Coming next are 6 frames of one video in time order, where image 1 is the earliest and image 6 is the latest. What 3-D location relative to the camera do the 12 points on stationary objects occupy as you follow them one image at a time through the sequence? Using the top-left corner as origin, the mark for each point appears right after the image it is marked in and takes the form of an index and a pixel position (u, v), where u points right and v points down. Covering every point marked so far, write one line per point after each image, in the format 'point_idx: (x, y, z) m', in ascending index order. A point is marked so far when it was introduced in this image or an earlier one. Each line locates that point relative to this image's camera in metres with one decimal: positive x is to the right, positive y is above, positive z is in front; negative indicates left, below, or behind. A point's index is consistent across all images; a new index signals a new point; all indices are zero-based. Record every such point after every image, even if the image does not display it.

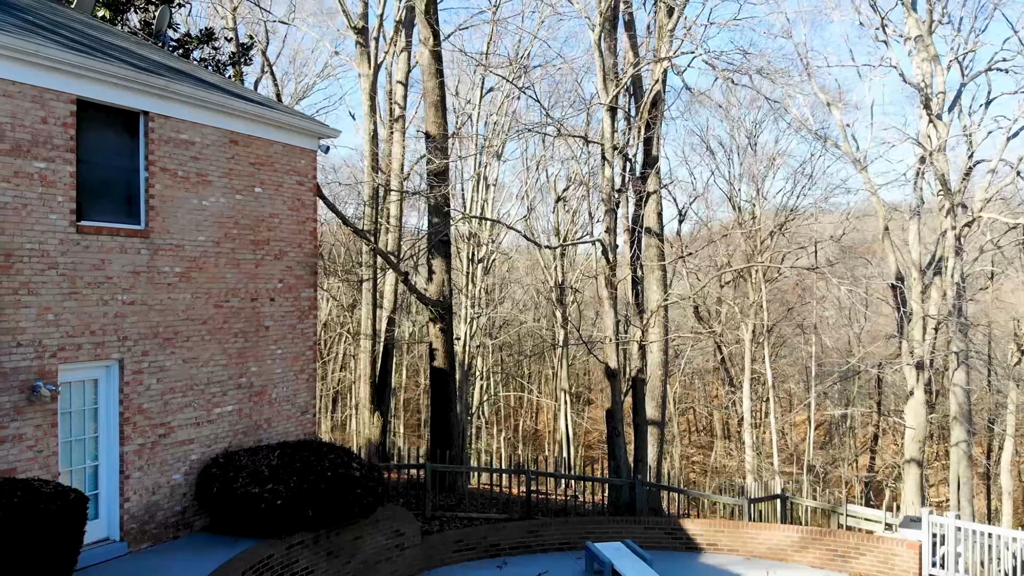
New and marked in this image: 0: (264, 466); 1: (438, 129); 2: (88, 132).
0: (-2.0, -1.4, +8.8) m
1: (-1.1, +2.4, +16.9) m
2: (-3.1, +1.1, +8.1) m
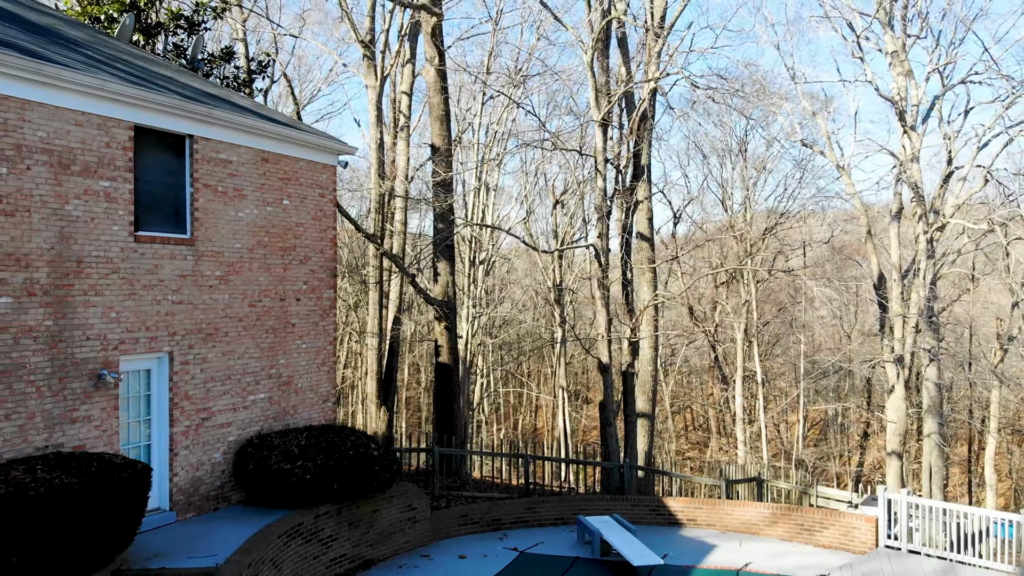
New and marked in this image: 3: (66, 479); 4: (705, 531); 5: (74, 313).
0: (-2.0, -1.4, +10.0) m
1: (-1.1, +2.4, +18.1) m
2: (-3.1, +1.1, +9.3) m
3: (-3.0, -1.3, +7.5) m
4: (+2.2, -2.7, +12.3) m
5: (-3.3, -0.2, +8.4) m
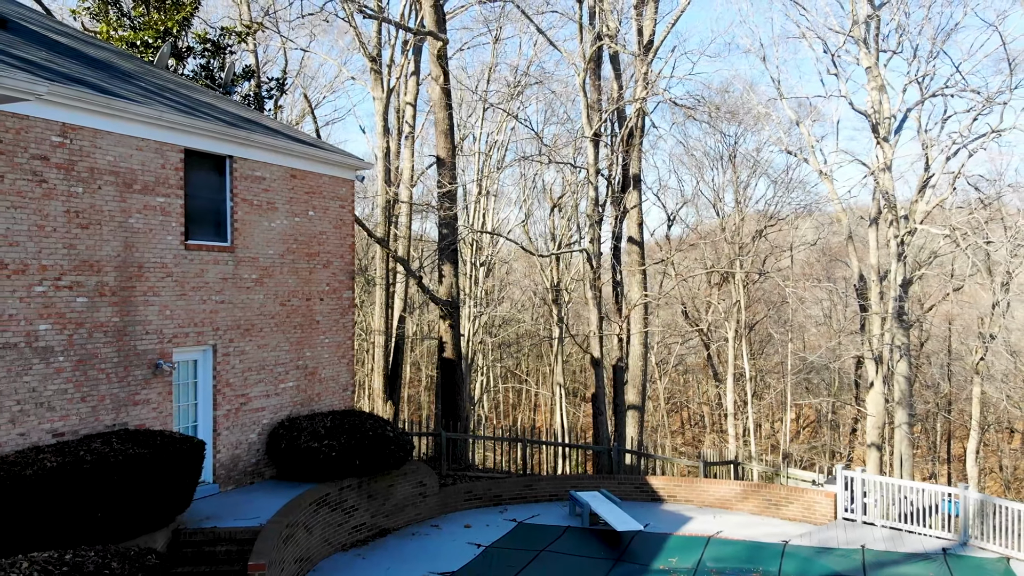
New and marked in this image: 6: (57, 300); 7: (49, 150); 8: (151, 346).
0: (-2.0, -1.4, +11.4) m
1: (-1.1, +2.4, +19.5) m
2: (-3.1, +1.1, +10.7) m
3: (-3.0, -1.3, +8.9) m
4: (+2.1, -2.7, +13.7) m
5: (-3.4, -0.2, +9.8) m
6: (-3.7, -0.1, +9.0) m
7: (-3.7, +1.1, +8.9) m
8: (-3.3, -0.5, +10.0) m
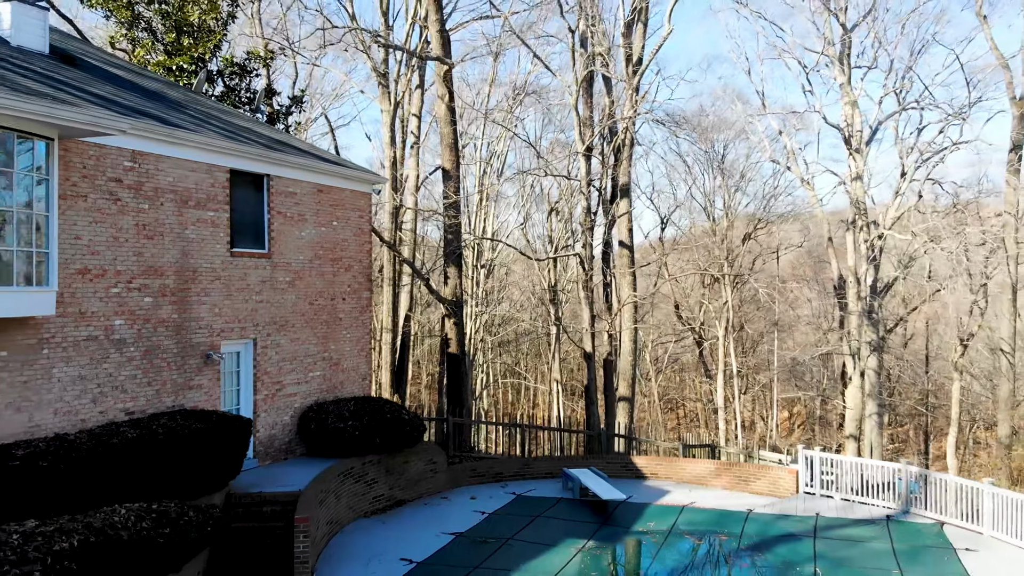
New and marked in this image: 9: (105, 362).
0: (-2.0, -1.5, +13.1) m
1: (-1.2, +2.4, +21.2) m
2: (-3.1, +1.1, +12.4) m
3: (-3.0, -1.3, +10.6) m
4: (+2.1, -2.7, +15.4) m
5: (-3.4, -0.2, +11.5) m
6: (-3.7, -0.1, +10.7) m
7: (-3.7, +1.1, +10.6) m
8: (-3.3, -0.5, +11.7) m
9: (-3.8, -0.7, +10.4) m
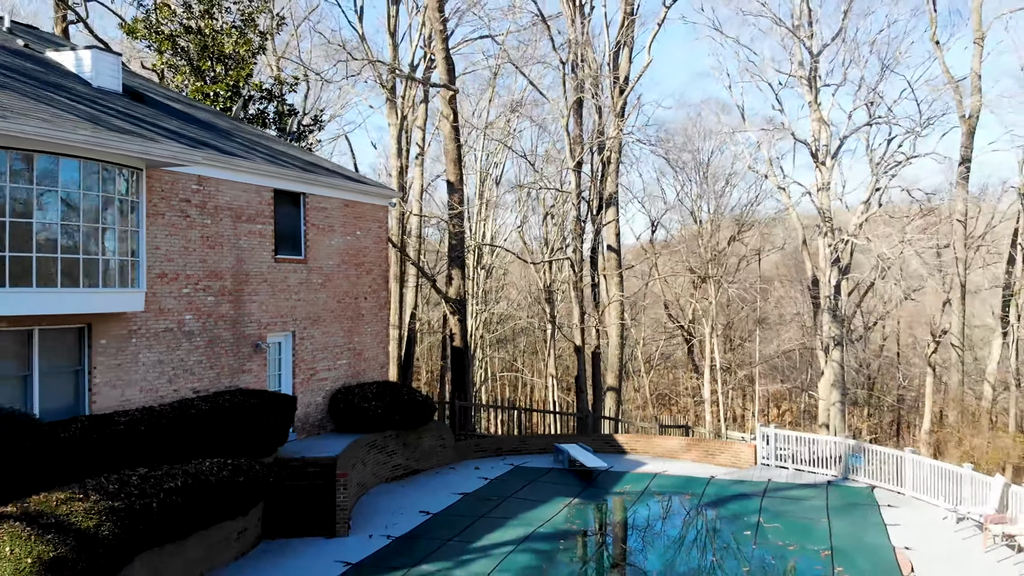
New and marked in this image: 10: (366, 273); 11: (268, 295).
0: (-2.0, -1.5, +15.4) m
1: (-1.2, +2.4, +23.5) m
2: (-3.1, +1.1, +14.7) m
3: (-3.0, -1.3, +12.9) m
4: (+2.1, -2.7, +17.7) m
5: (-3.4, -0.2, +13.8) m
6: (-3.7, -0.1, +13.0) m
7: (-3.8, +1.1, +12.9) m
8: (-3.3, -0.5, +14.0) m
9: (-3.9, -0.7, +12.7) m
10: (-2.2, +0.2, +16.8) m
11: (-3.2, -0.1, +14.3) m
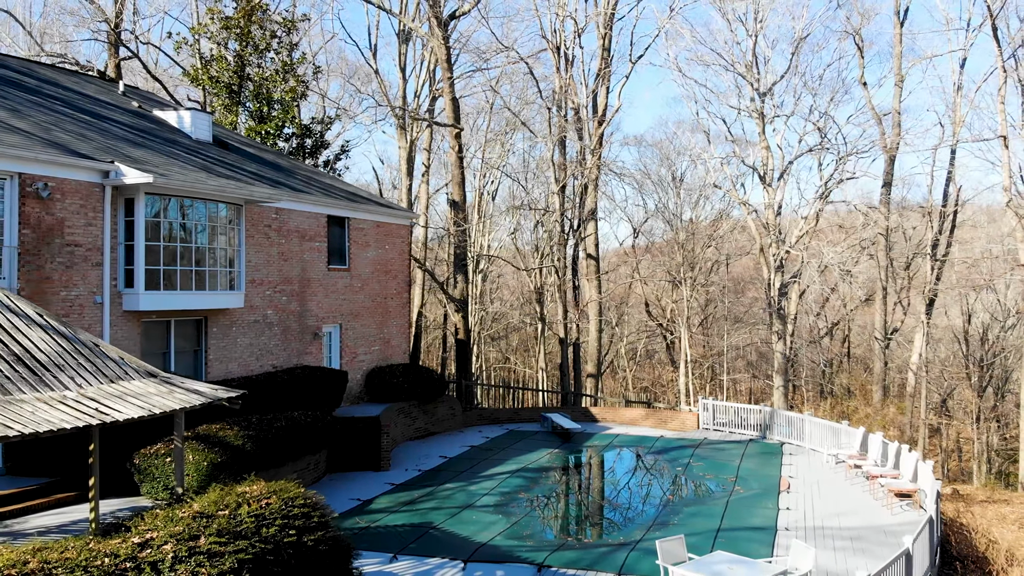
0: (-2.1, -1.5, +20.0) m
1: (-1.3, +2.3, +28.1) m
2: (-3.2, +1.1, +19.2) m
3: (-3.1, -1.4, +17.4) m
4: (+2.0, -2.8, +22.3) m
5: (-3.4, -0.3, +18.3) m
6: (-3.8, -0.2, +17.5) m
7: (-3.8, +1.1, +17.4) m
8: (-3.4, -0.6, +18.5) m
9: (-3.9, -0.7, +17.2) m
10: (-2.3, +0.2, +21.3) m
11: (-3.2, -0.1, +18.8) m
